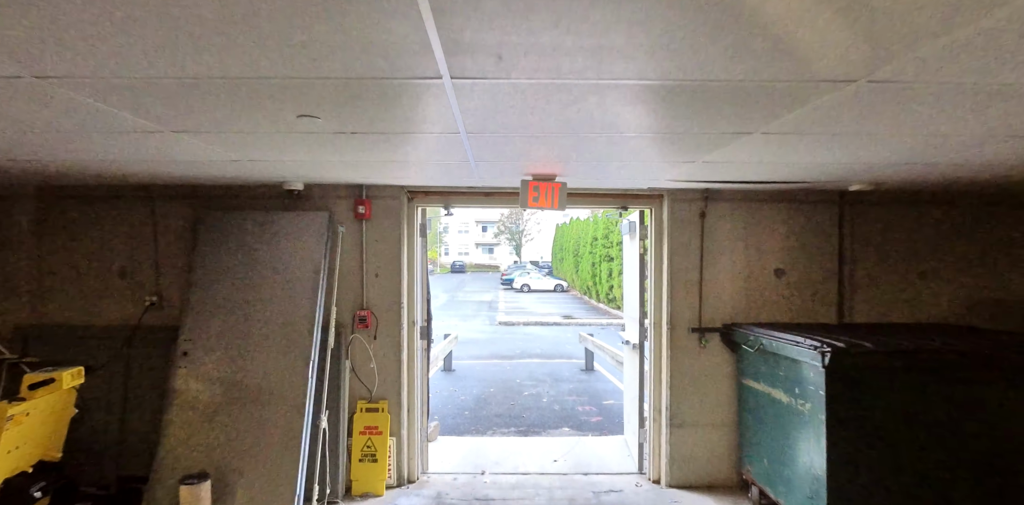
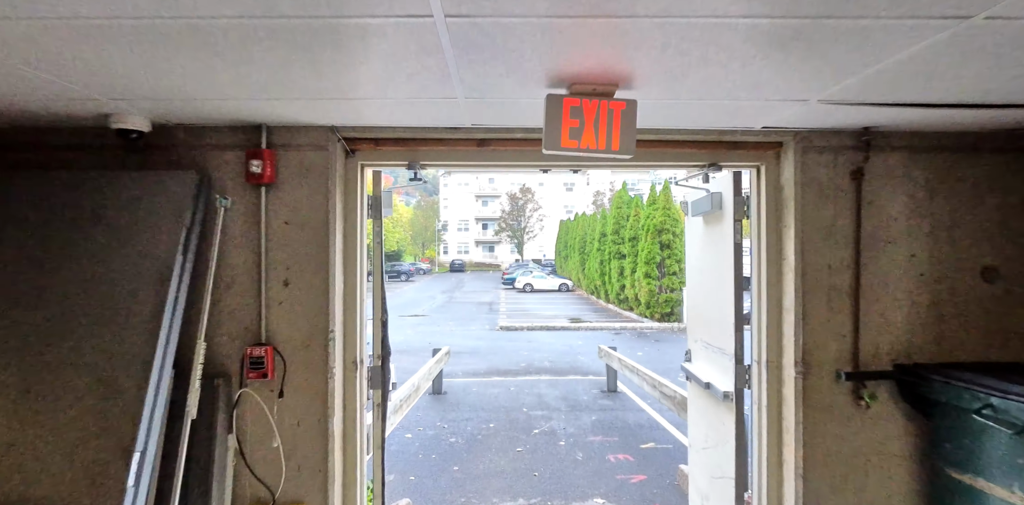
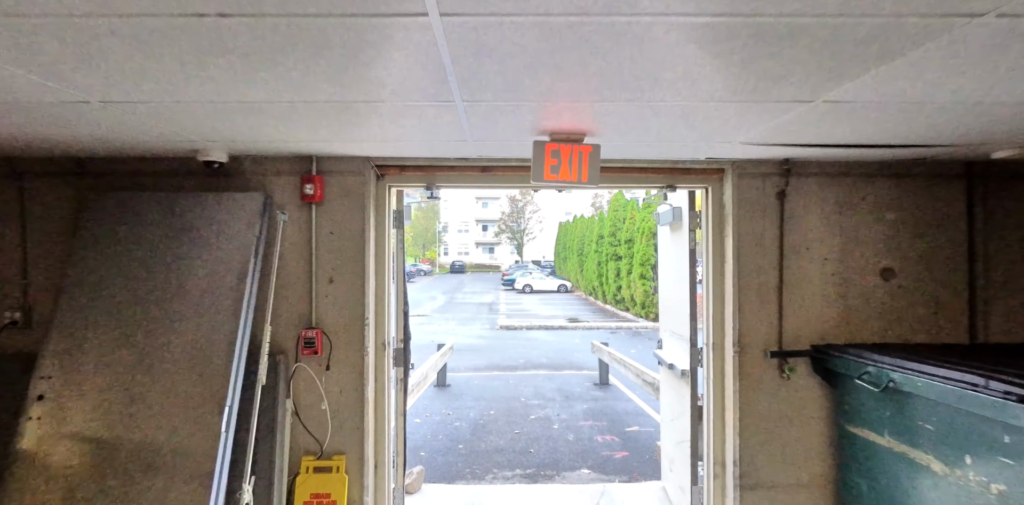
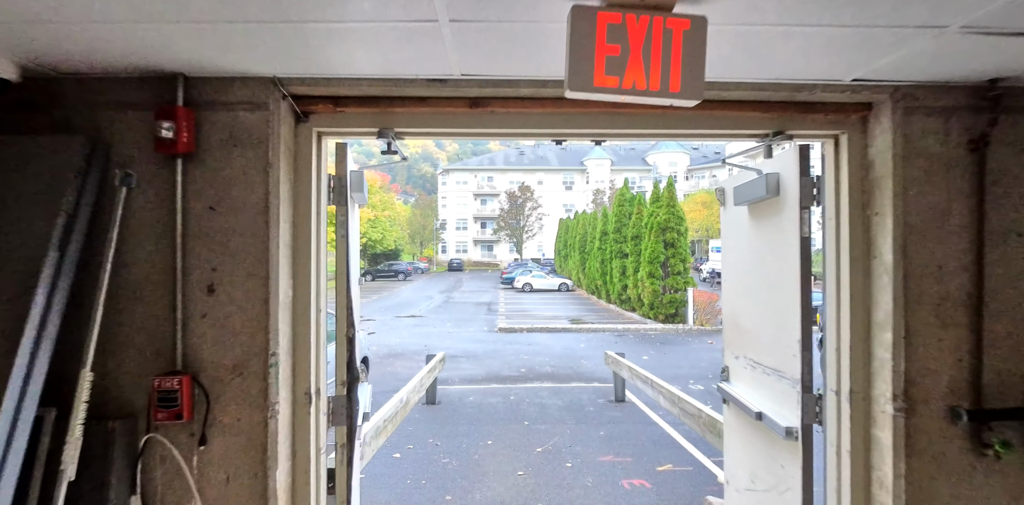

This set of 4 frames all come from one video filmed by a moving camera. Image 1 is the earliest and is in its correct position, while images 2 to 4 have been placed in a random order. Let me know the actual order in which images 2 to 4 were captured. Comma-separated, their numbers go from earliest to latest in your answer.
3, 2, 4
